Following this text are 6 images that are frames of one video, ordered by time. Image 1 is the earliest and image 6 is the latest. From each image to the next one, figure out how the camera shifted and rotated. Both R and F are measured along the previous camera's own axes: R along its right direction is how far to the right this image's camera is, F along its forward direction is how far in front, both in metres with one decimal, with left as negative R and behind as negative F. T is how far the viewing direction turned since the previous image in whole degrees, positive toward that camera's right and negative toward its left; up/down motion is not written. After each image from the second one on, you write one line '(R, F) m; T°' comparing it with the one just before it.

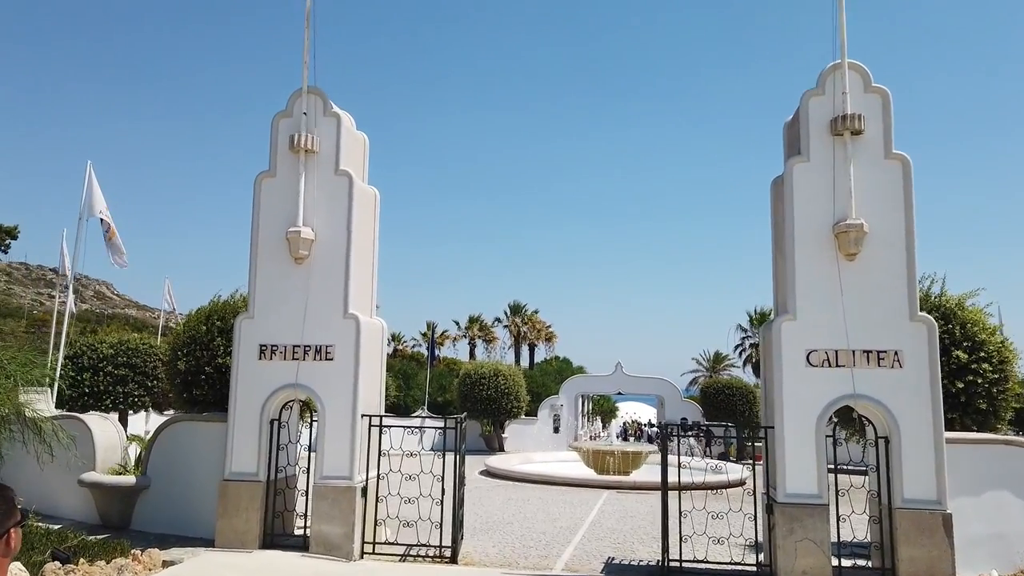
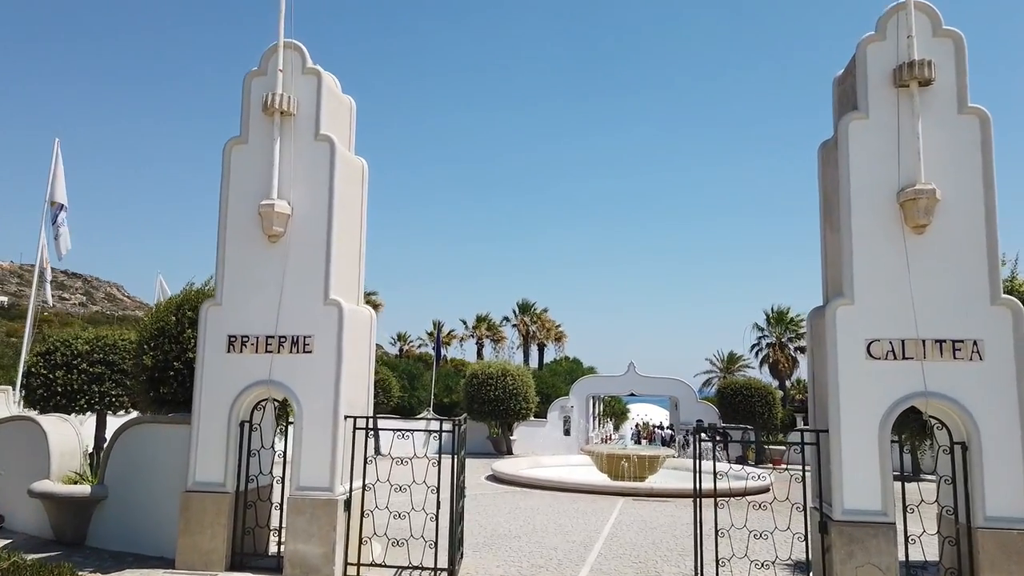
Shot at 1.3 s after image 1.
(0.0, +1.3) m; -1°
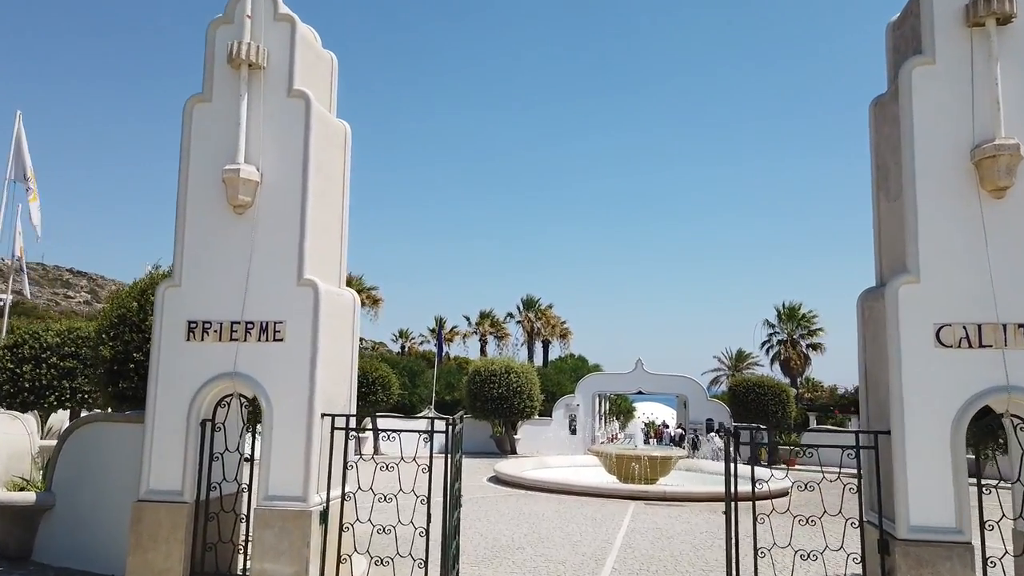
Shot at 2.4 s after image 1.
(0.0, +1.1) m; 0°
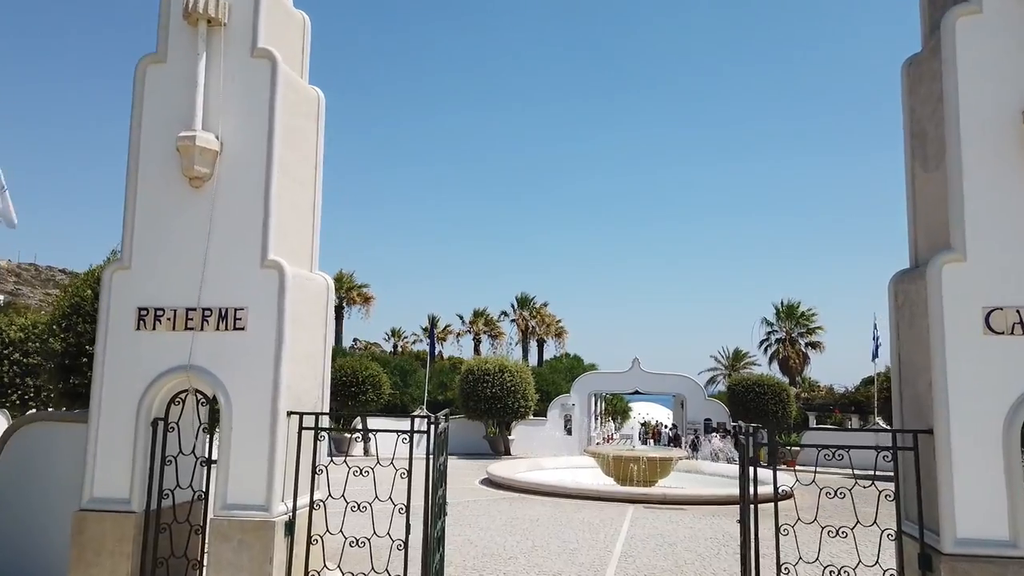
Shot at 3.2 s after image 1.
(0.0, +0.8) m; 0°
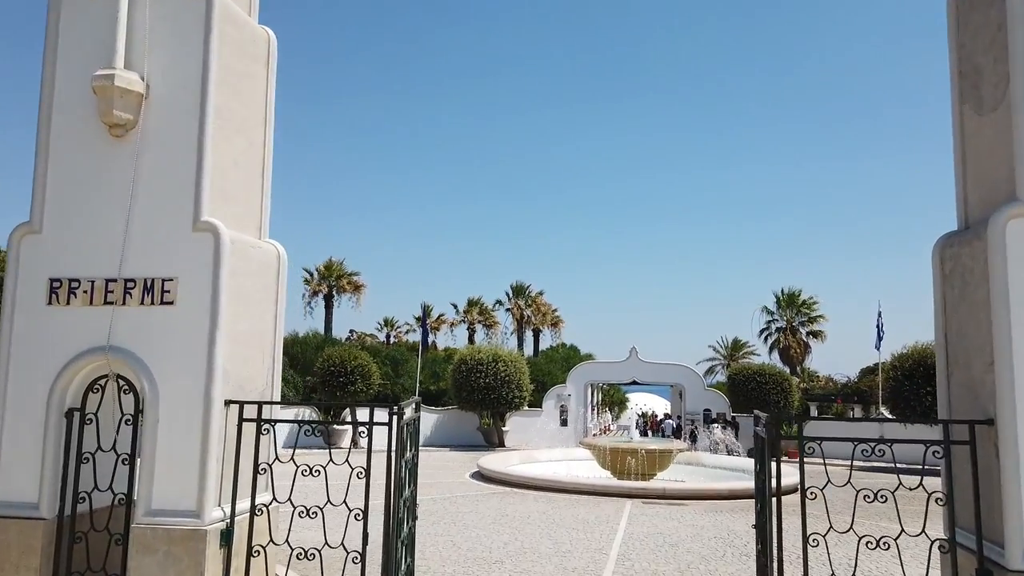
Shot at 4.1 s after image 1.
(+0.1, +1.0) m; 0°
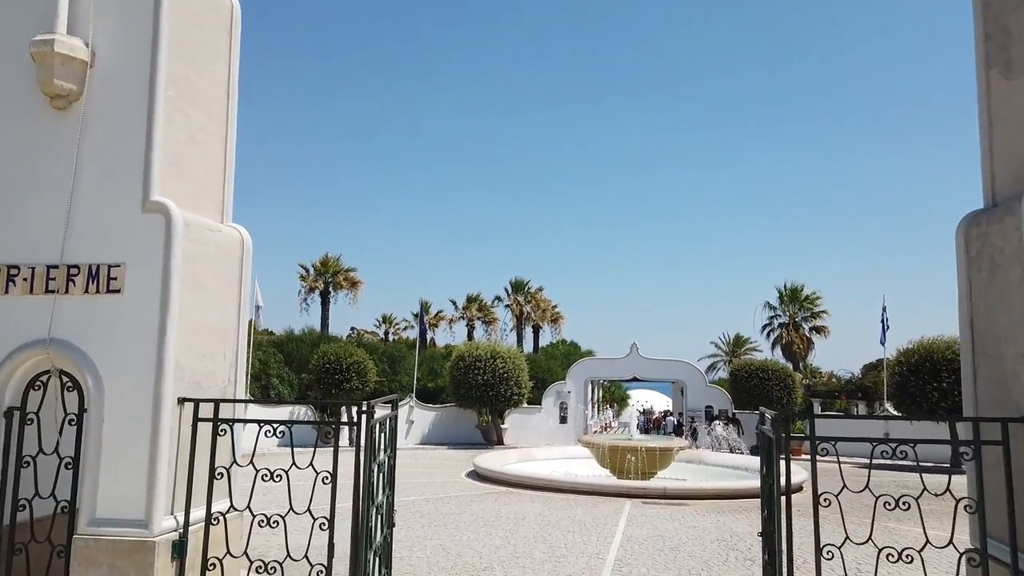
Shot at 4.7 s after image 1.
(+0.1, +0.5) m; 0°
